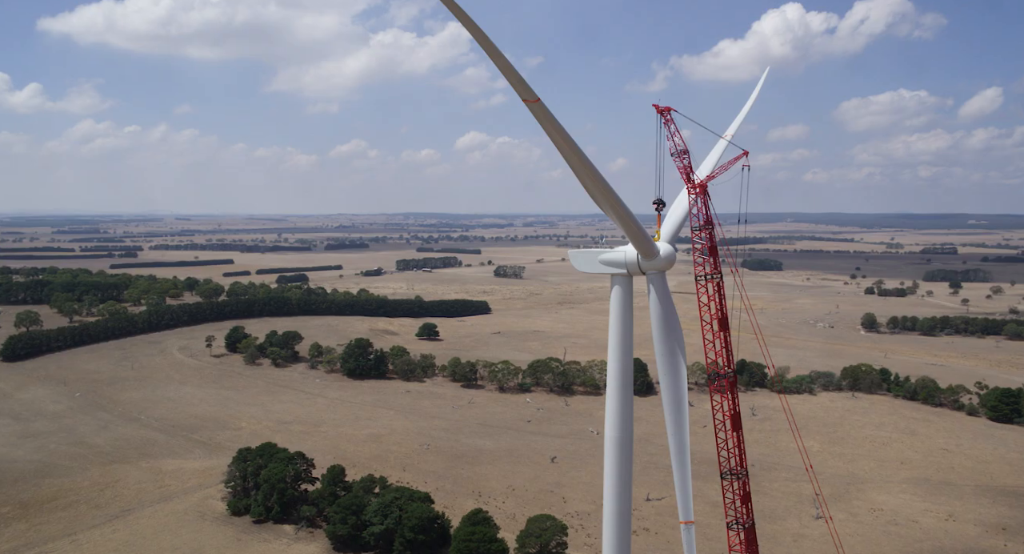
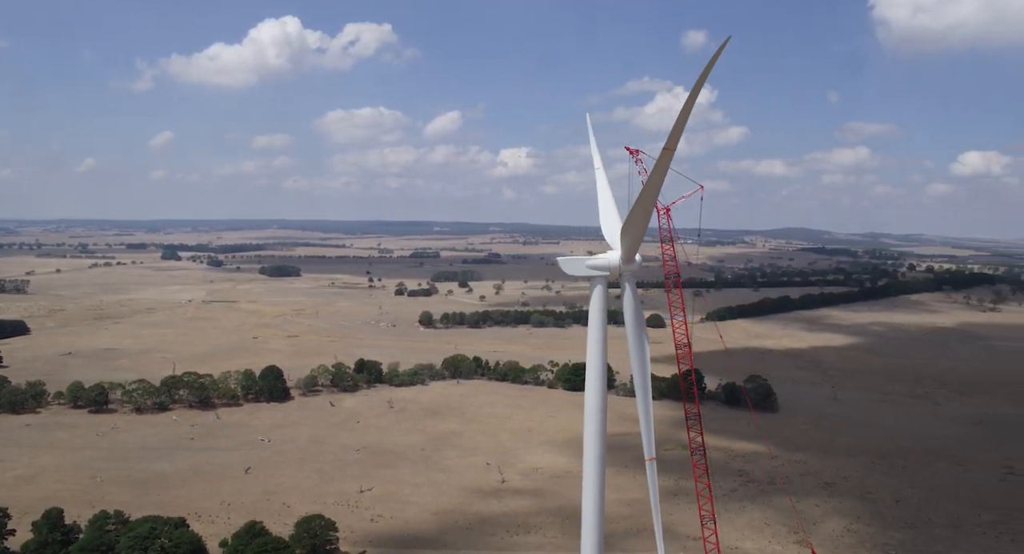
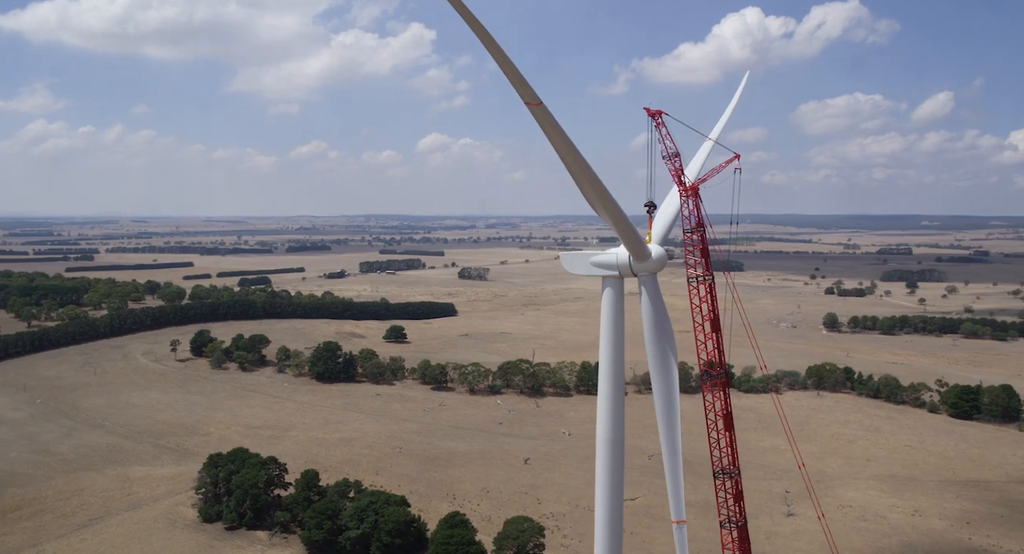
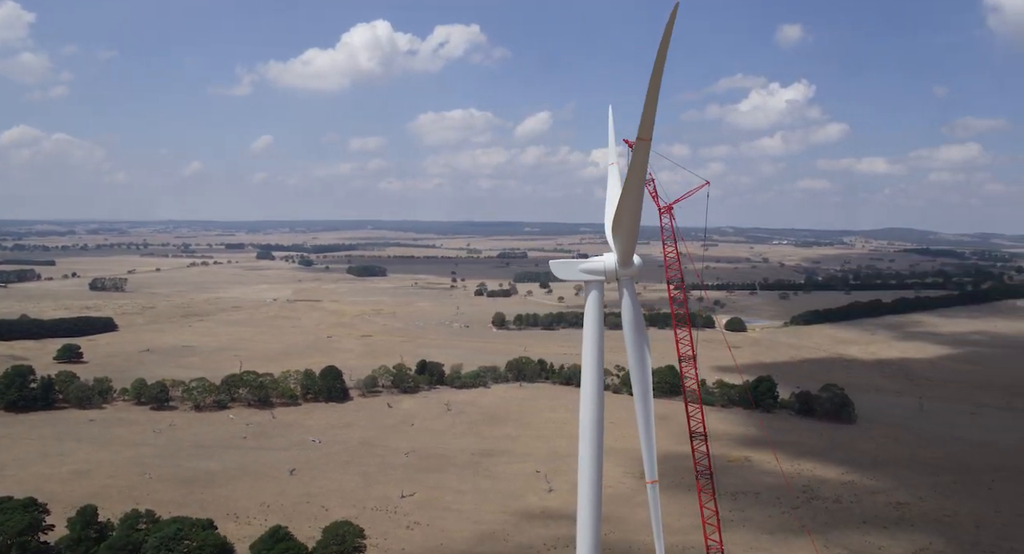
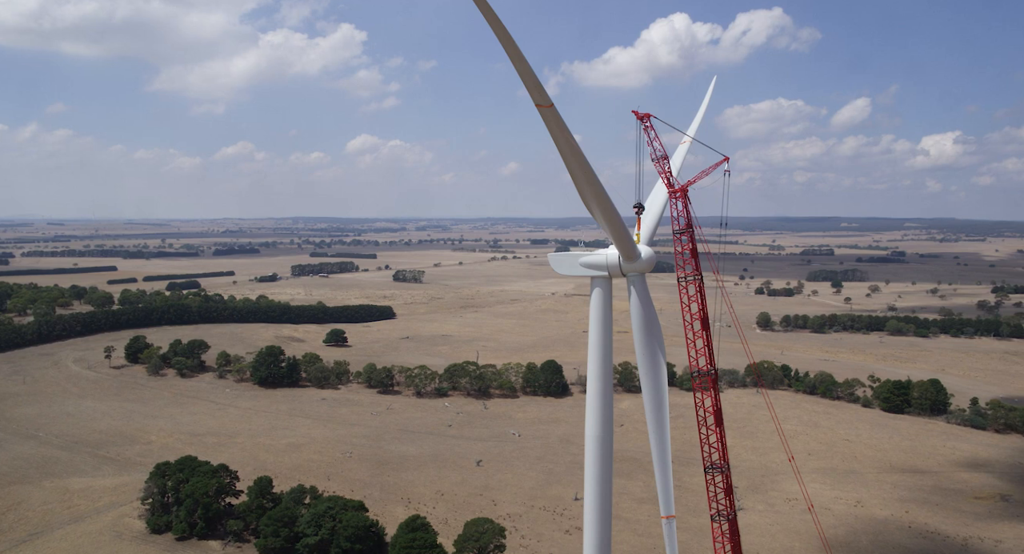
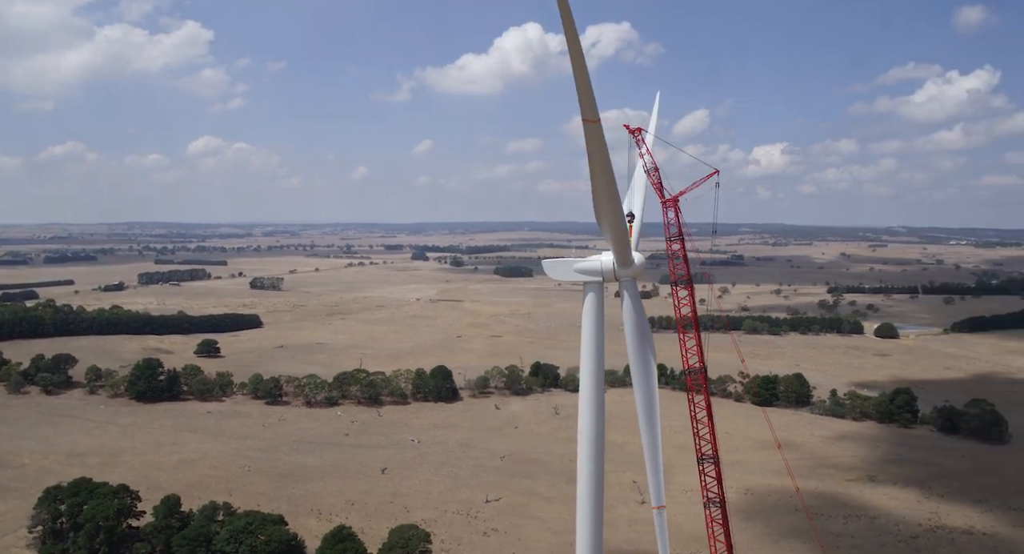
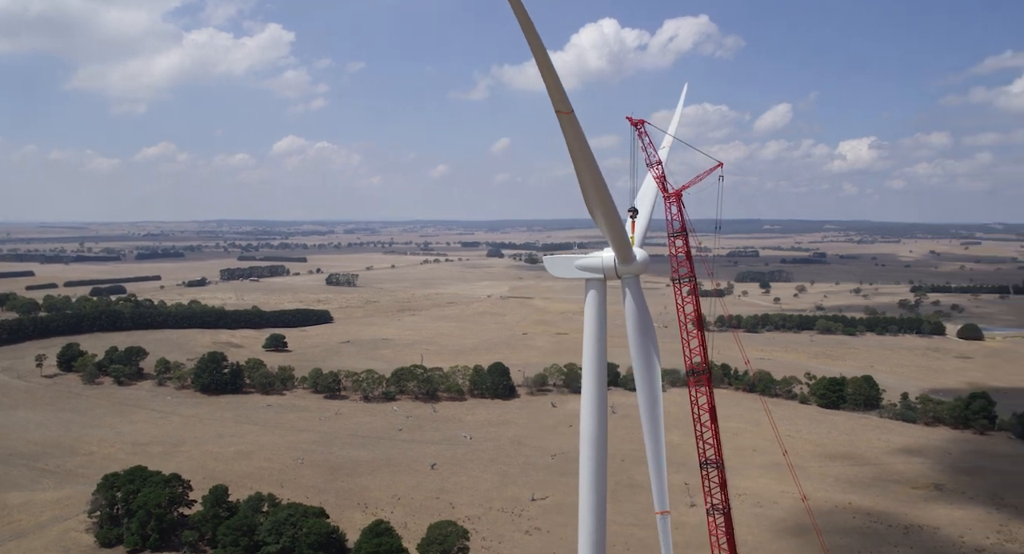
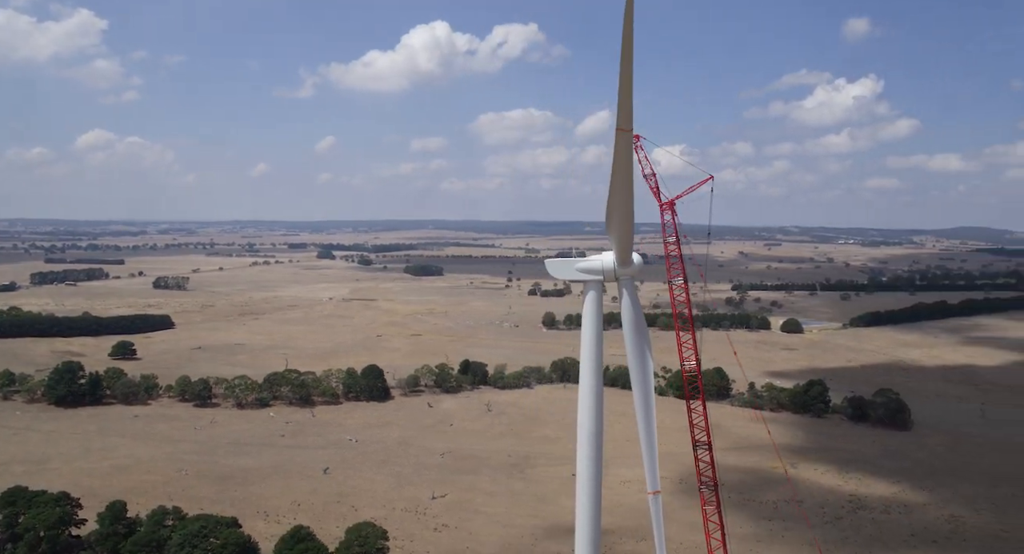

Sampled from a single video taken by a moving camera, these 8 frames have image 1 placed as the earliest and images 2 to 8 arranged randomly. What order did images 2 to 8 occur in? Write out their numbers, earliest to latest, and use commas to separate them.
3, 5, 7, 6, 8, 4, 2
